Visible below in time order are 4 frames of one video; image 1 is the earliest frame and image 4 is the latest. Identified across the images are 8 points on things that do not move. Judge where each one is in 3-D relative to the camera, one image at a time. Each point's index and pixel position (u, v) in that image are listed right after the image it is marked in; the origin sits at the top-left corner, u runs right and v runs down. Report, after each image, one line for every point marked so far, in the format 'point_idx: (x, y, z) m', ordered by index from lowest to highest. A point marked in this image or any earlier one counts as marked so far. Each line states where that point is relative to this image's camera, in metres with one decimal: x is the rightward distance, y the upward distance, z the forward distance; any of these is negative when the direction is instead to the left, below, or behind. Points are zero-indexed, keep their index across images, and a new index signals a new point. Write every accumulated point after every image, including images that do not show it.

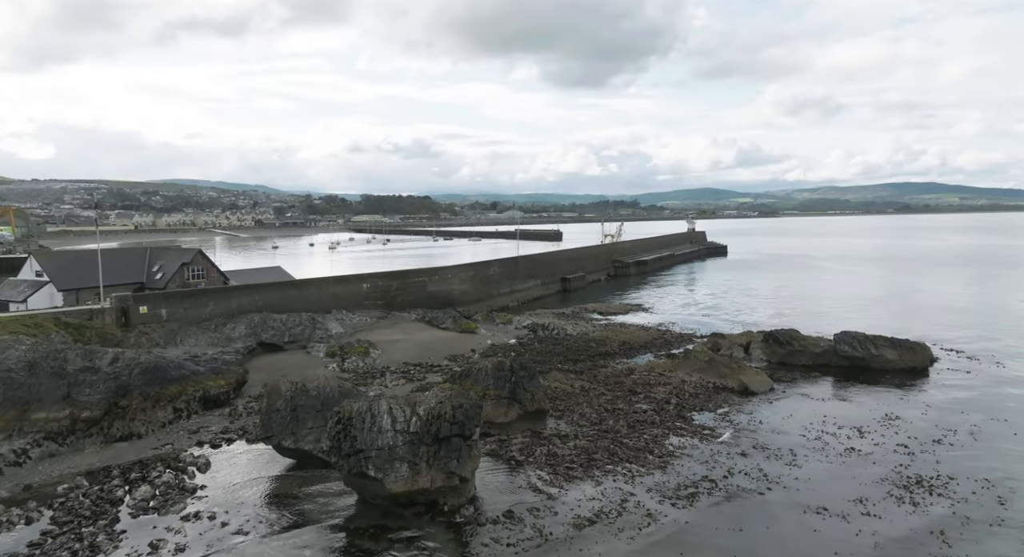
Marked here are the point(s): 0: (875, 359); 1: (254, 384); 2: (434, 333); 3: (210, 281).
0: (+9.2, -2.1, +15.4) m
1: (-5.8, -2.4, +13.6) m
2: (-2.4, -1.7, +18.8) m
3: (-9.4, -0.1, +18.9) m
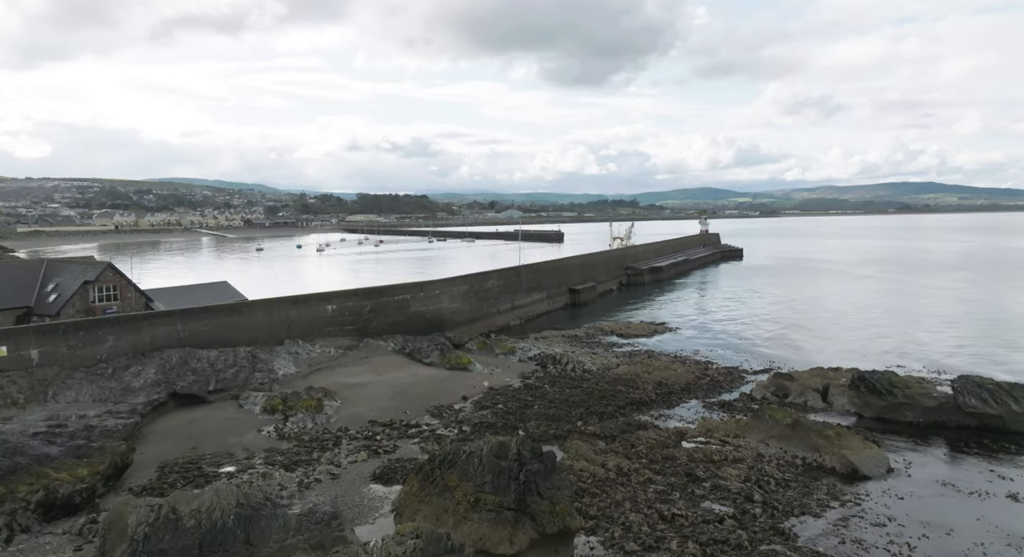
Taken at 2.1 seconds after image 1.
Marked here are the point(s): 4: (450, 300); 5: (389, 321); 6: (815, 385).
0: (+9.2, -2.6, +11.2) m
1: (-5.7, -2.9, +9.4) m
2: (-2.3, -2.3, +14.6) m
3: (-9.3, -0.6, +14.7) m
4: (-2.0, -0.7, +19.9) m
5: (-3.6, -1.2, +17.7) m
6: (+6.7, -2.3, +13.4) m
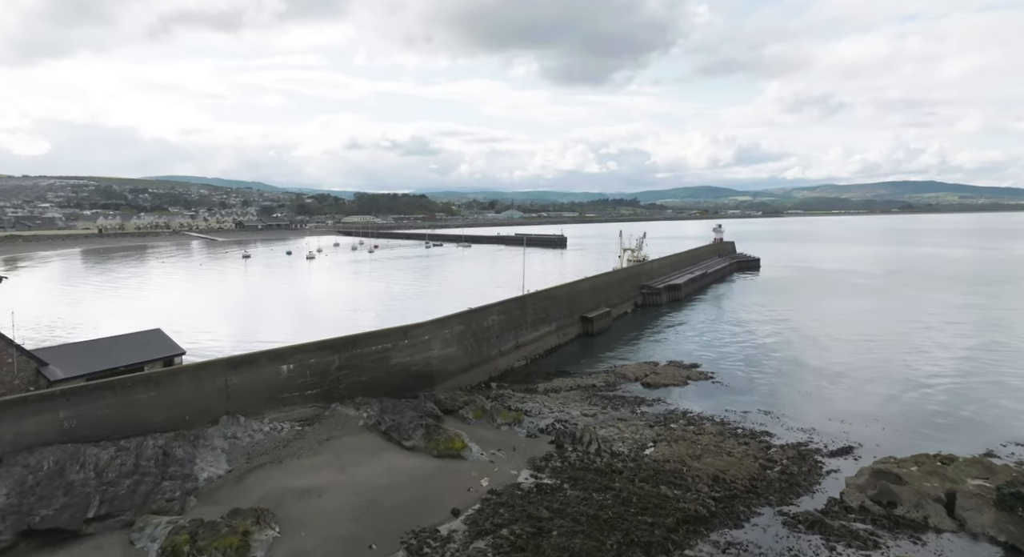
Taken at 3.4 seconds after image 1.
0: (+9.4, -3.7, +7.6) m
1: (-5.5, -4.0, +5.8) m
2: (-2.2, -3.4, +11.0) m
3: (-9.2, -1.7, +11.1) m
4: (-1.9, -1.8, +16.3) m
5: (-3.5, -2.3, +14.1) m
6: (+6.8, -3.4, +9.8) m
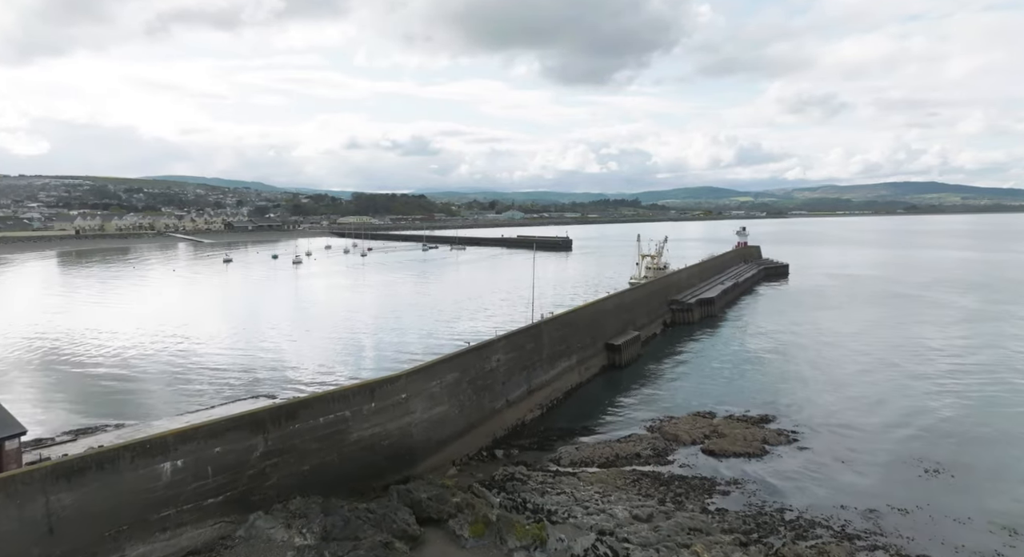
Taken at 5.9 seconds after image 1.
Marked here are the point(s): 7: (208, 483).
0: (+9.7, -4.3, +2.8) m
1: (-5.3, -4.6, +0.9) m
2: (-1.9, -3.9, +6.1) m
3: (-8.9, -2.3, +6.2) m
4: (-1.6, -2.4, +11.4) m
5: (-3.2, -2.9, +9.3) m
6: (+7.1, -4.0, +5.0) m
7: (-4.1, -2.7, +8.2) m
